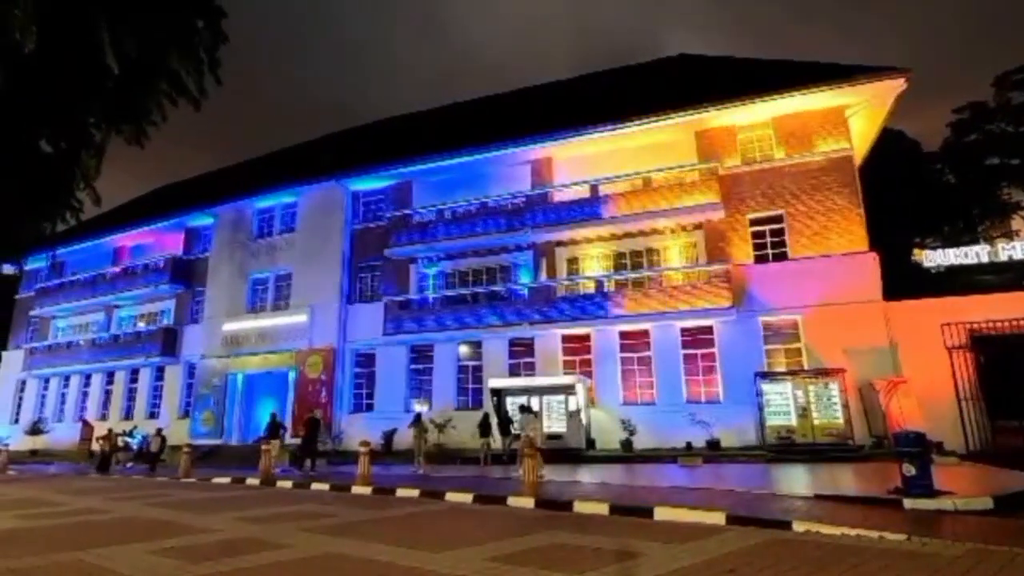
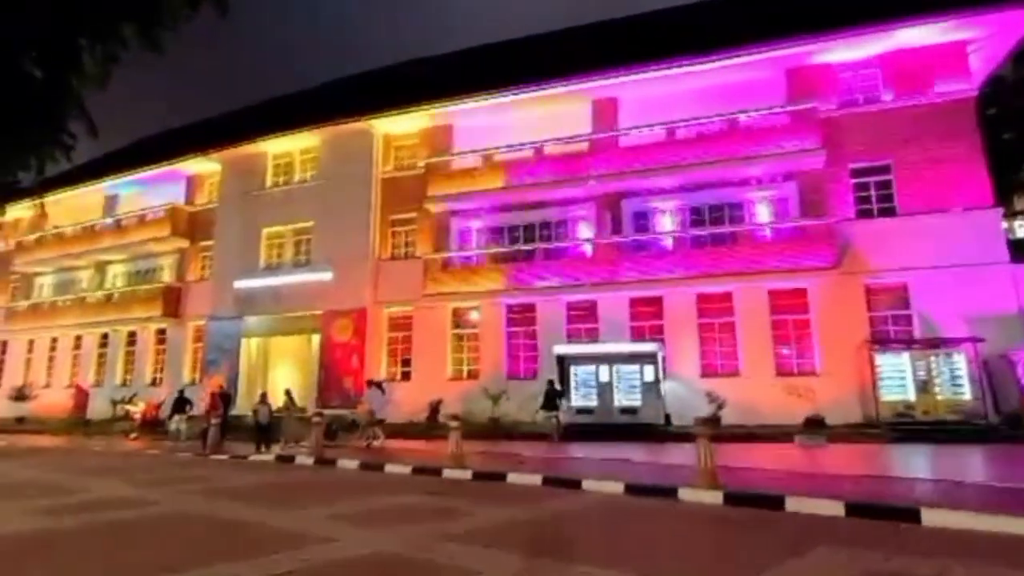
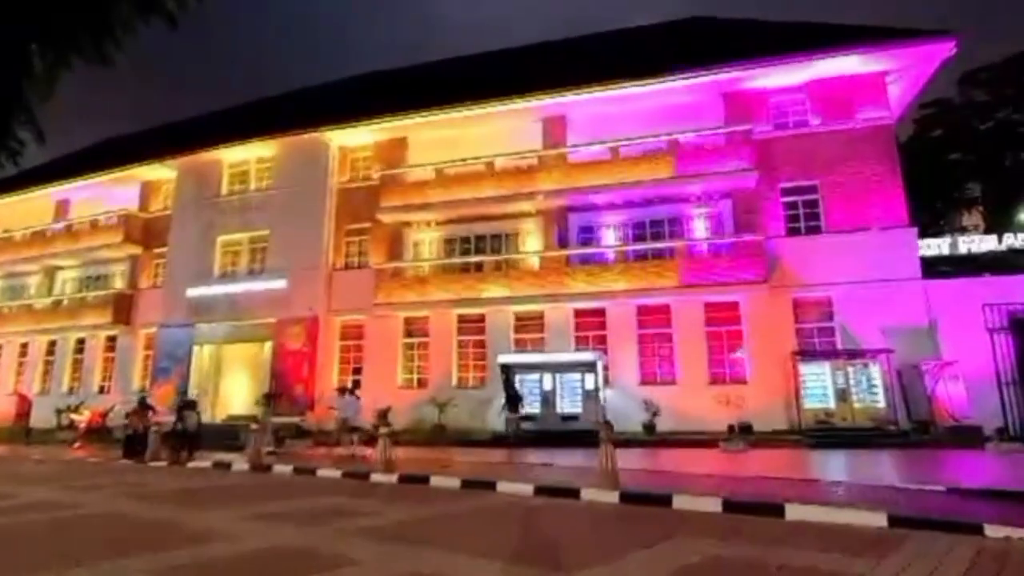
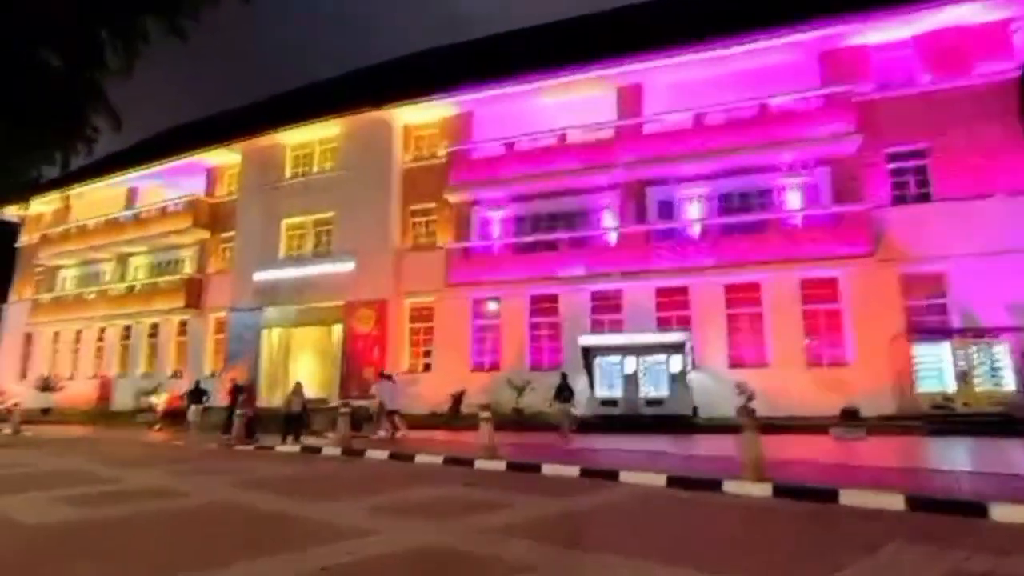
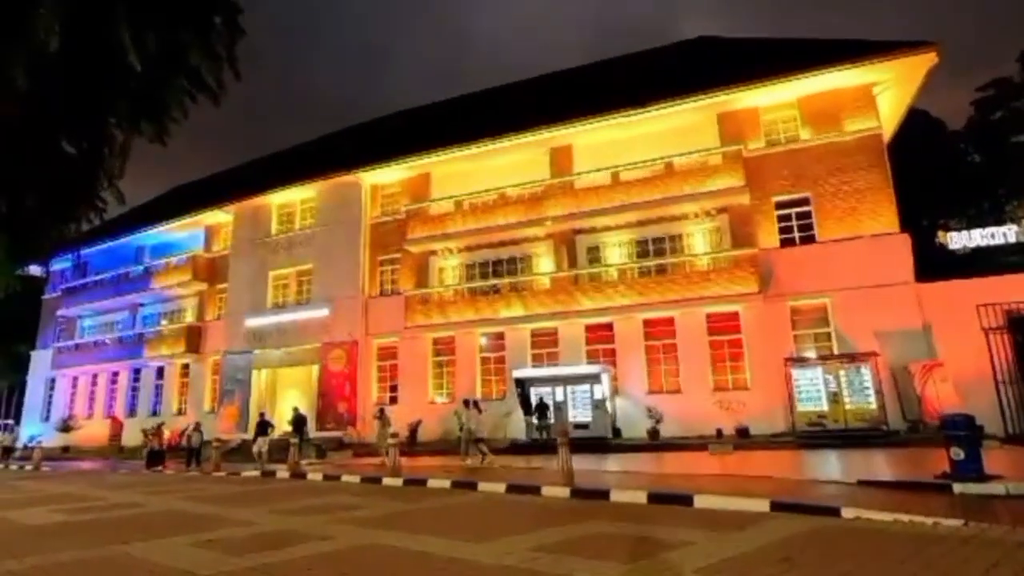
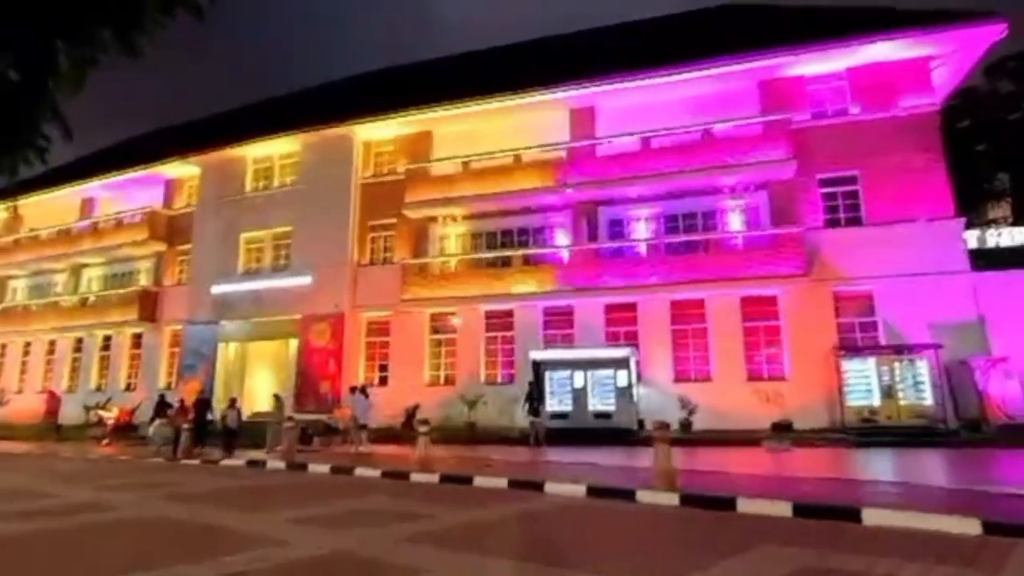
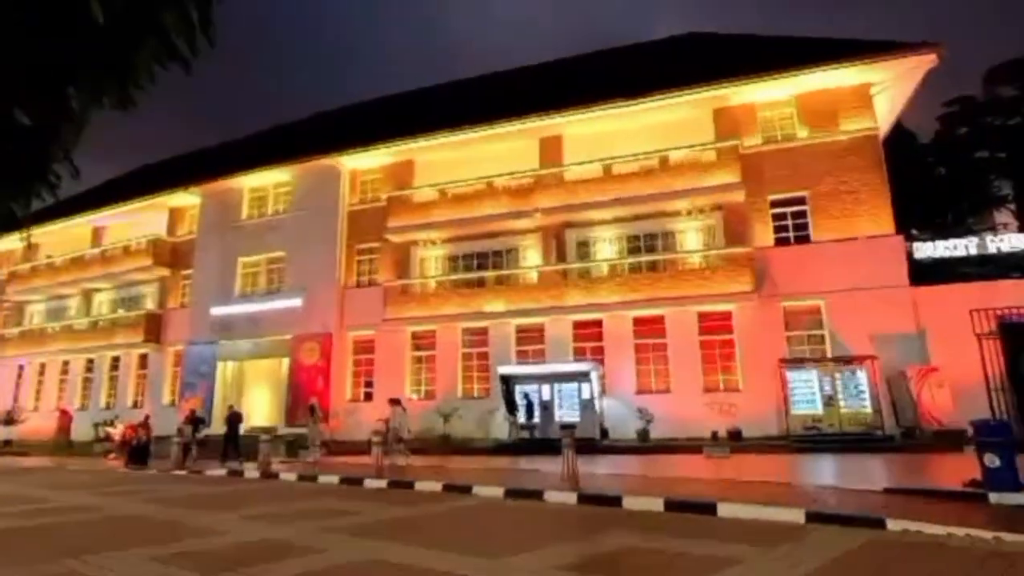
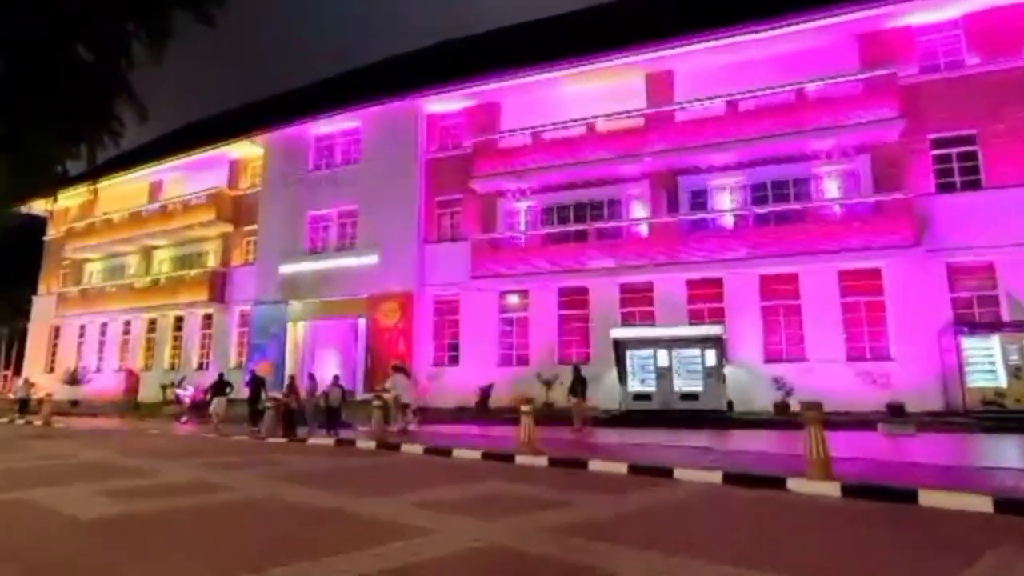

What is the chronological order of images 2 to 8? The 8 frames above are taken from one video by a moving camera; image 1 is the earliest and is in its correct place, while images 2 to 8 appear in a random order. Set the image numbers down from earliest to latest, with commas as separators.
5, 7, 3, 6, 2, 4, 8
